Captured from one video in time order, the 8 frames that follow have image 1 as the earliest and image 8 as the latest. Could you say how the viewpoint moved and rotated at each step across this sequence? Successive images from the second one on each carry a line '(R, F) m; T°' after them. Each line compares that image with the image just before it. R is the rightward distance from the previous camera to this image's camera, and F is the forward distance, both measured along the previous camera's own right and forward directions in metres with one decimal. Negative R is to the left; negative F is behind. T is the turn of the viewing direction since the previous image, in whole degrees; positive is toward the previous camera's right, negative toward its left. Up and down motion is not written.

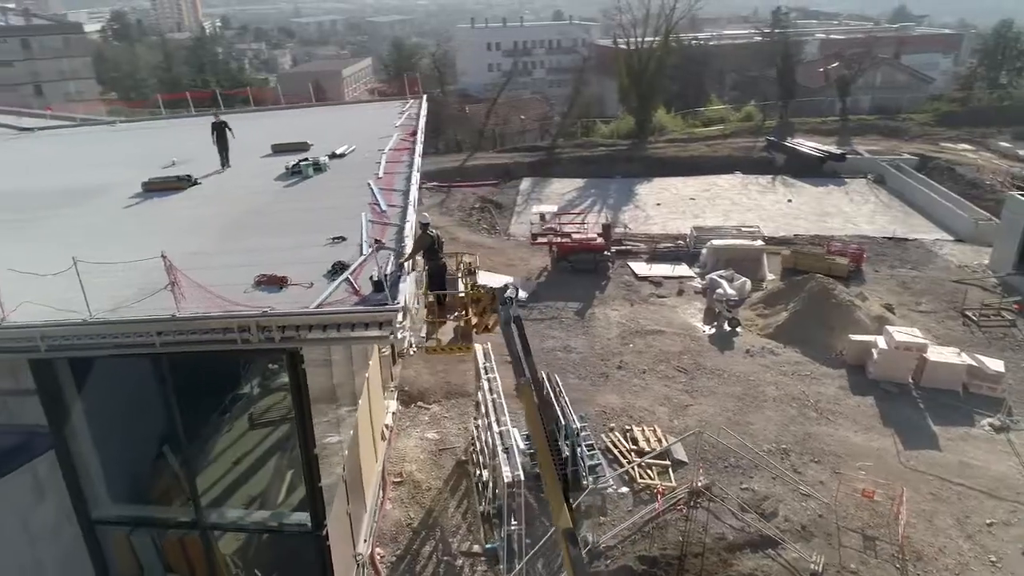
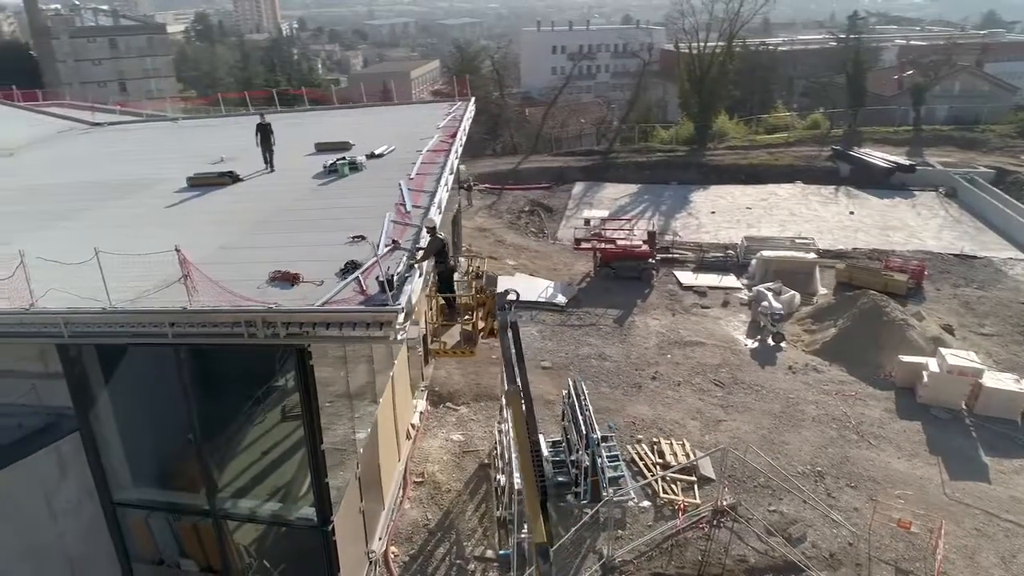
(+0.6, +0.1) m; -5°
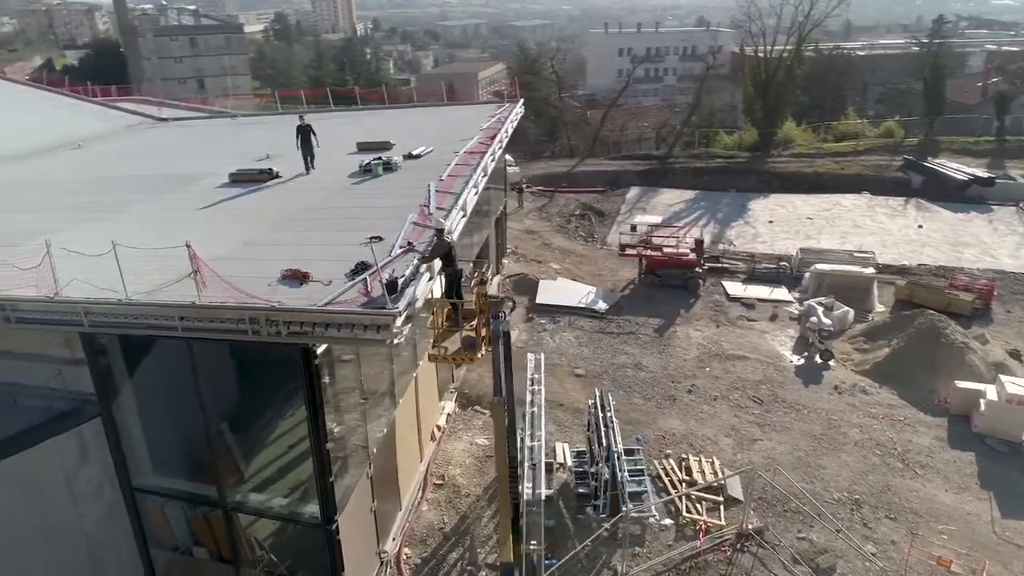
(+0.7, +0.2) m; -5°
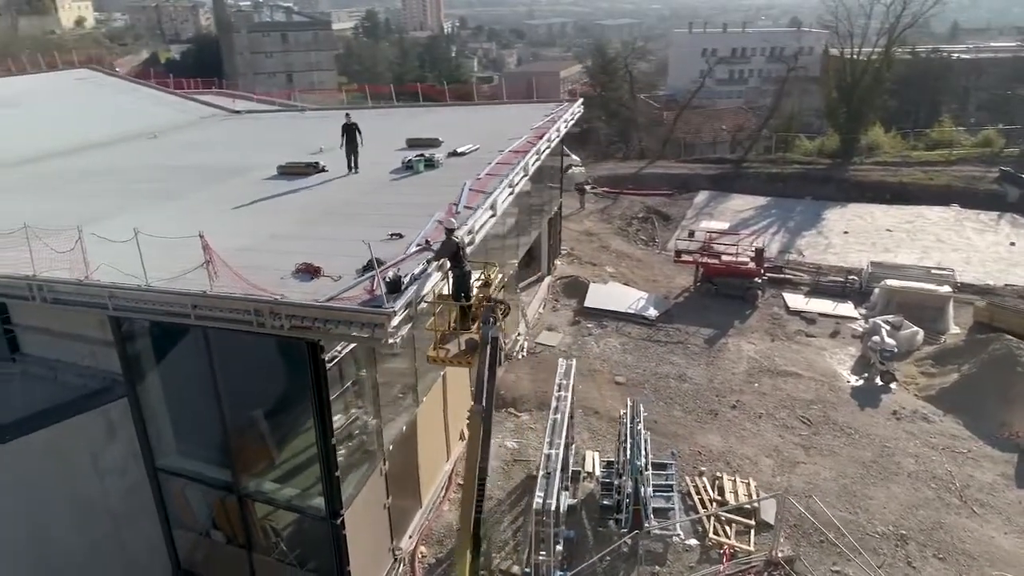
(+0.8, +0.3) m; -6°
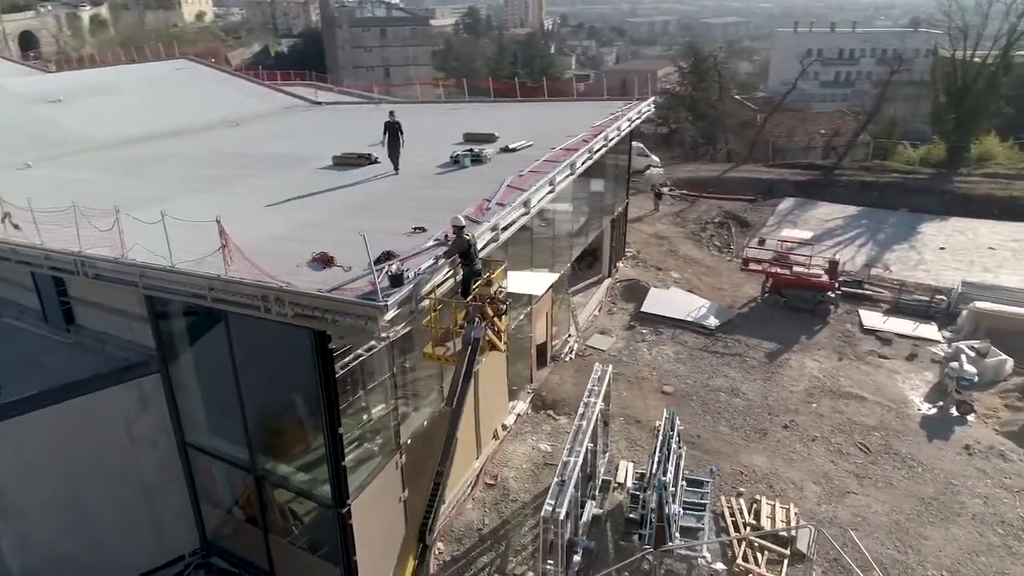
(+0.9, +0.3) m; -7°
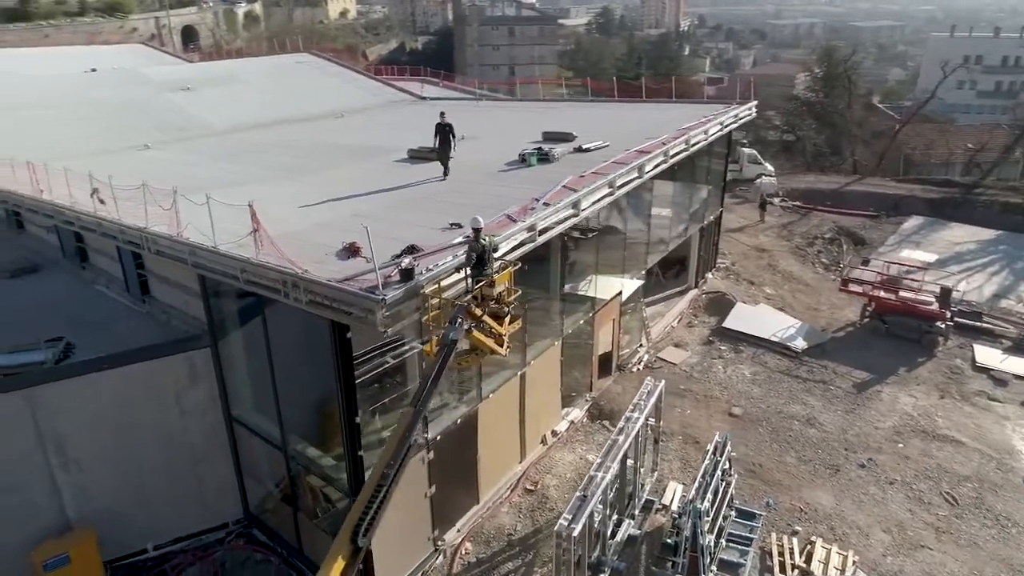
(+1.2, +0.4) m; -9°
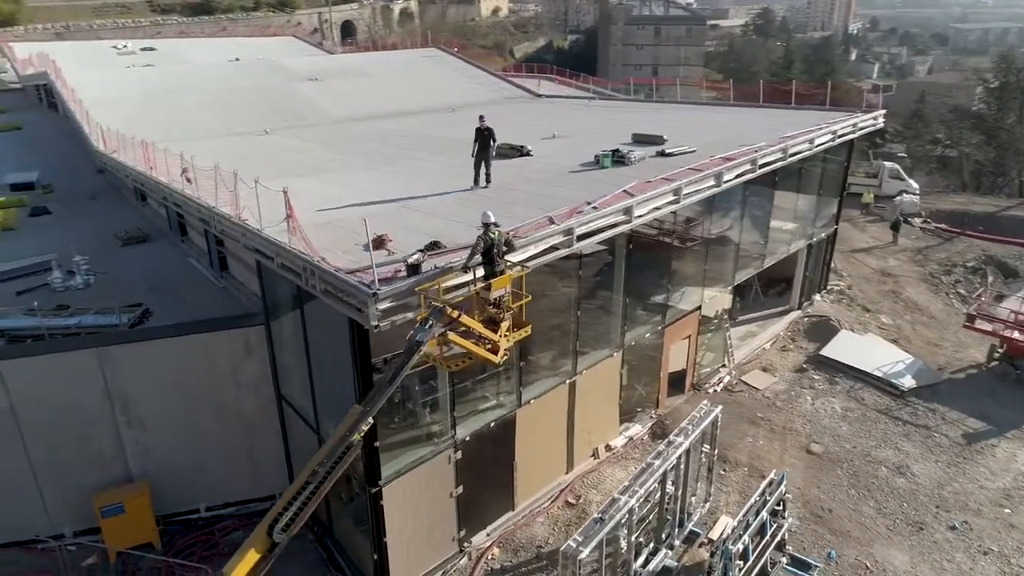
(+1.3, +0.5) m; -11°
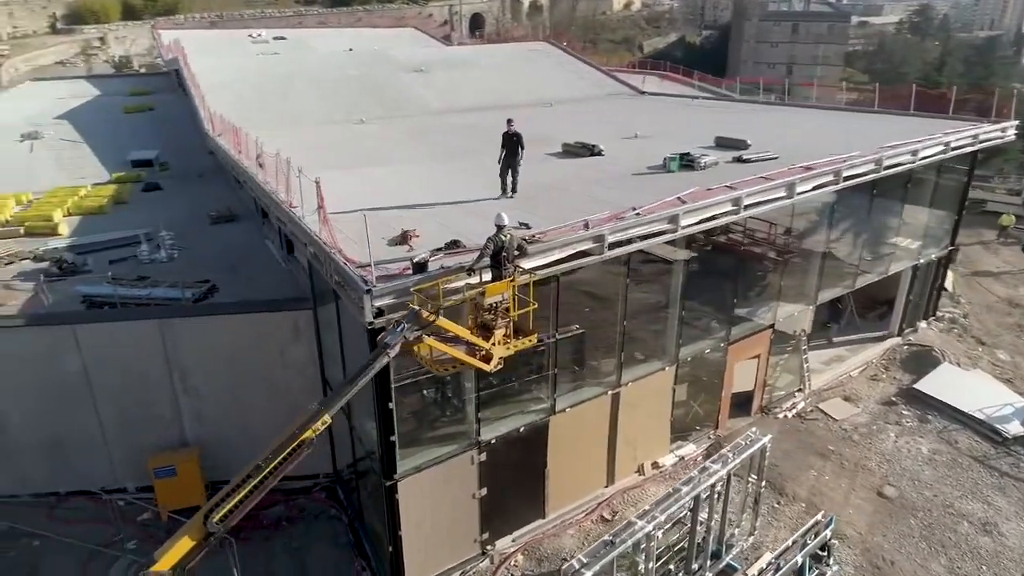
(+1.2, +0.4) m; -9°
